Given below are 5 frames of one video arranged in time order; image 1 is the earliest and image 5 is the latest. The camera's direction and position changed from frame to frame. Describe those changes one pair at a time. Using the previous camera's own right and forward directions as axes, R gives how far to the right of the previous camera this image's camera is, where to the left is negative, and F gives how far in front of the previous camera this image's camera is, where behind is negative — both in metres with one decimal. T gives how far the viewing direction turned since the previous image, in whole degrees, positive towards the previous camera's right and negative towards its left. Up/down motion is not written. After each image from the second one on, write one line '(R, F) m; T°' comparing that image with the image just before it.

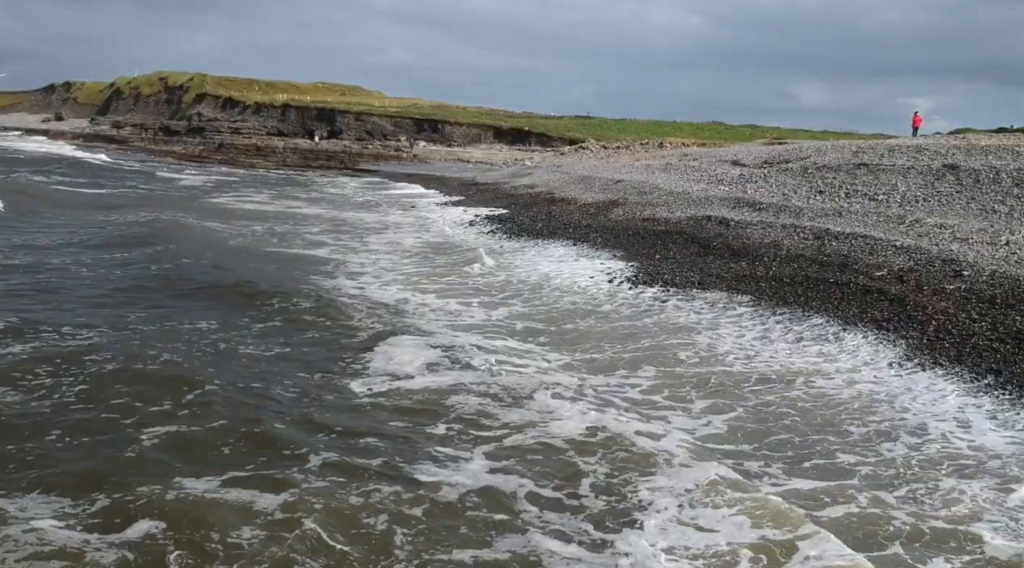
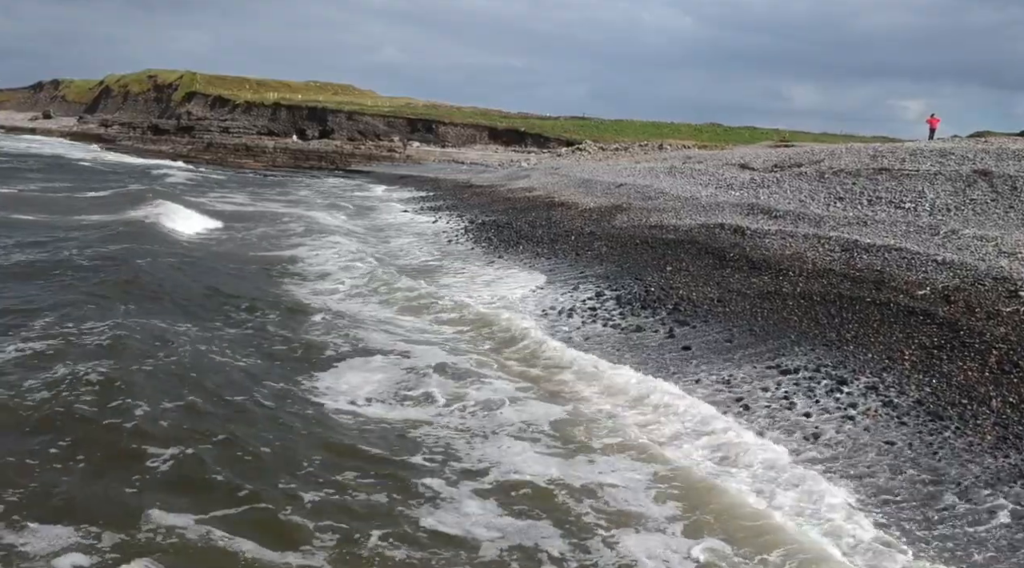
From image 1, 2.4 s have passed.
(-0.1, +1.5) m; 0°
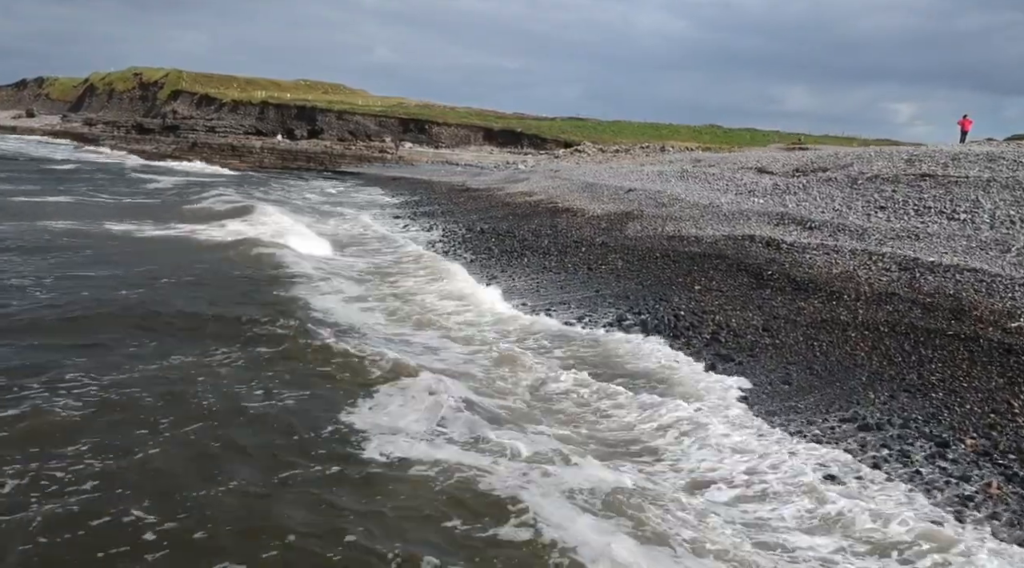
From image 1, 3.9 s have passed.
(-0.3, +2.2) m; +1°
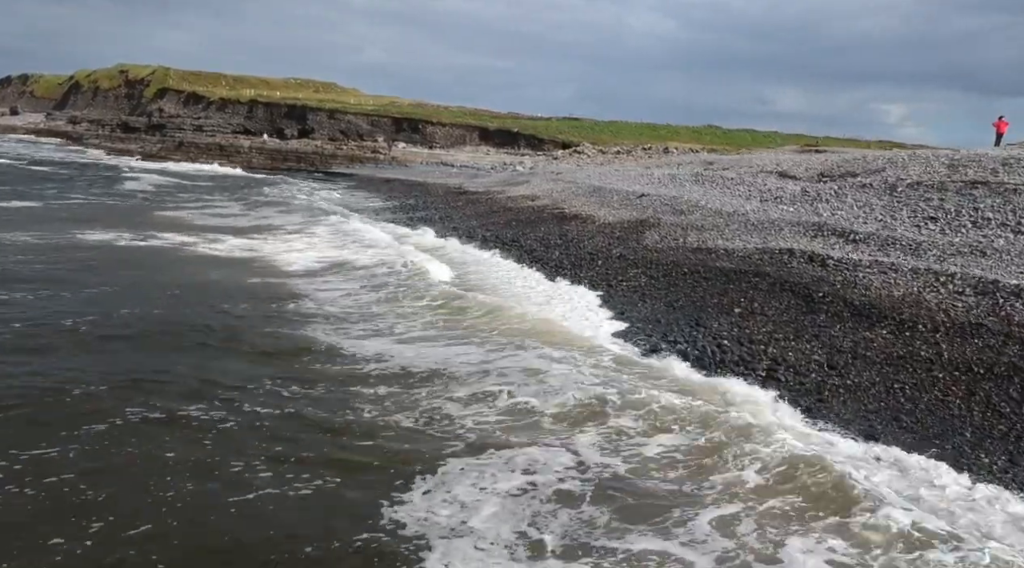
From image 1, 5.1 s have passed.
(-0.4, +1.9) m; +1°
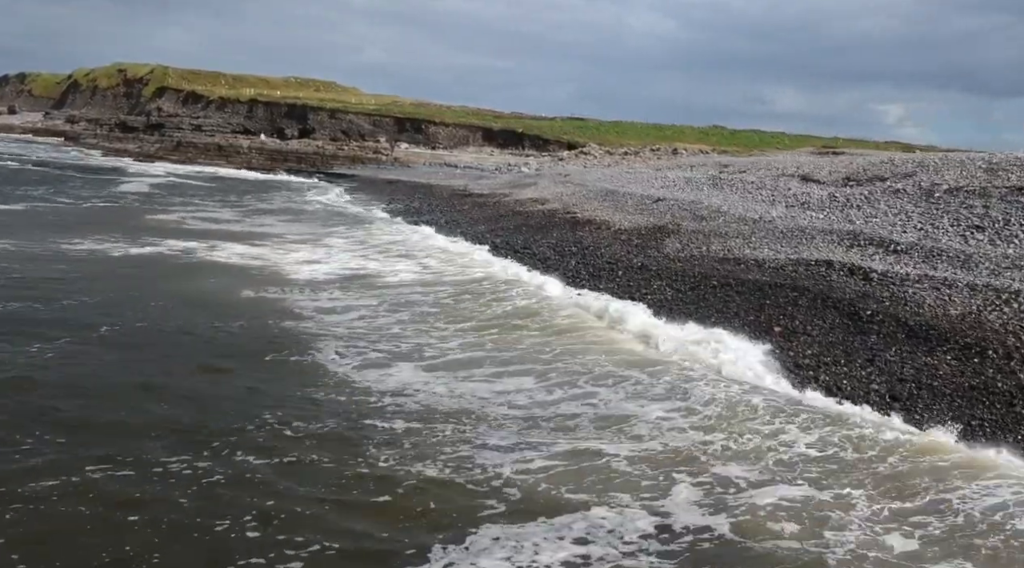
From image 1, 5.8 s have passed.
(-0.3, +1.1) m; 0°
